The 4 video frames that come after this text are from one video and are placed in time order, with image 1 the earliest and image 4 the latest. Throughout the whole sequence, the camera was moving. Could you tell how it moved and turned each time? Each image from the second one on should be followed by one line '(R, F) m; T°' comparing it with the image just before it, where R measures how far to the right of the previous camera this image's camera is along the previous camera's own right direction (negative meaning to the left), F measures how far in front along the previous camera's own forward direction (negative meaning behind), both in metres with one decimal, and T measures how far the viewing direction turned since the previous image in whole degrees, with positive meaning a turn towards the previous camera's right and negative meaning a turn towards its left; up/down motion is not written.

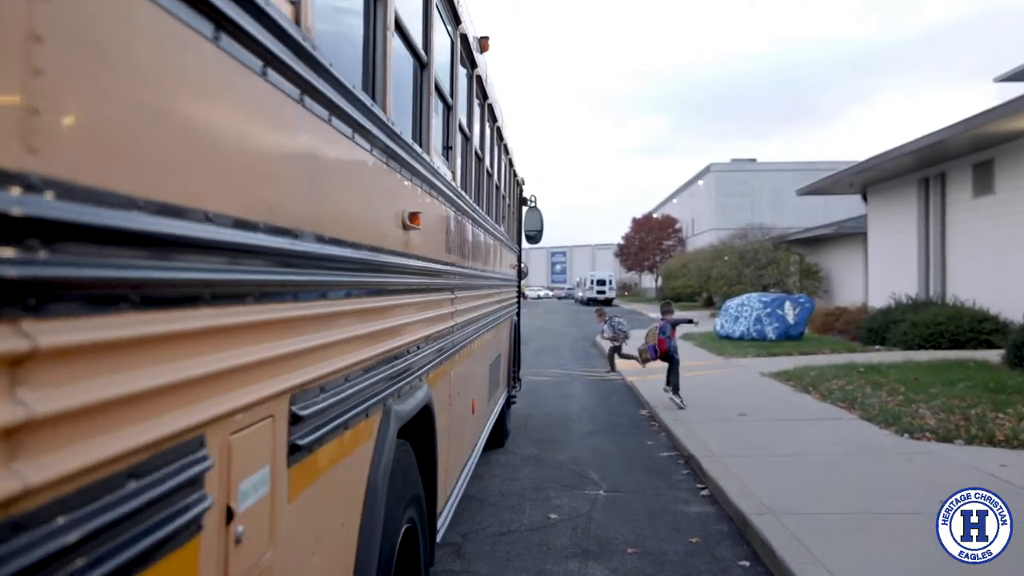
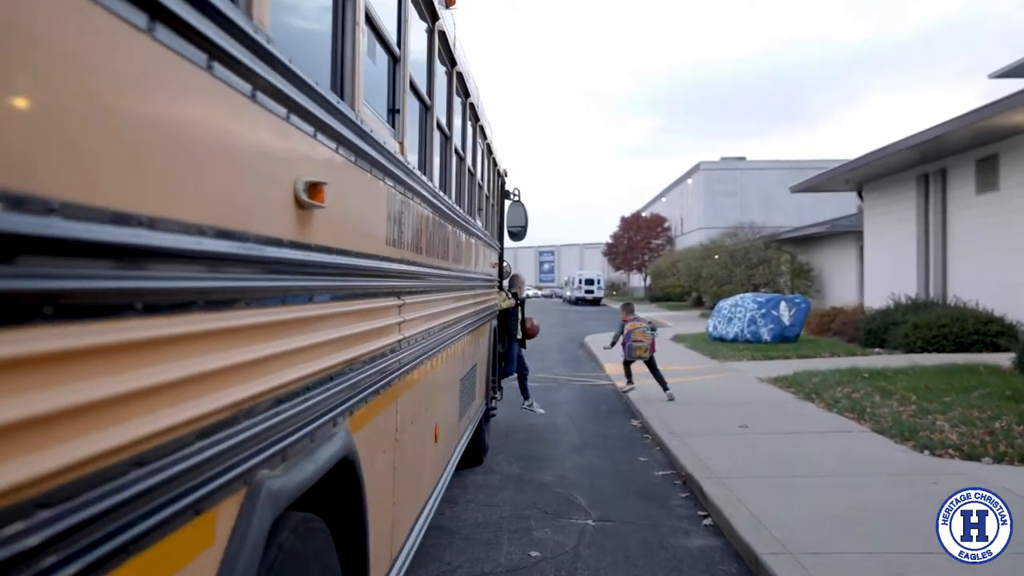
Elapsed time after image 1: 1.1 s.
(+0.1, +0.8) m; +1°
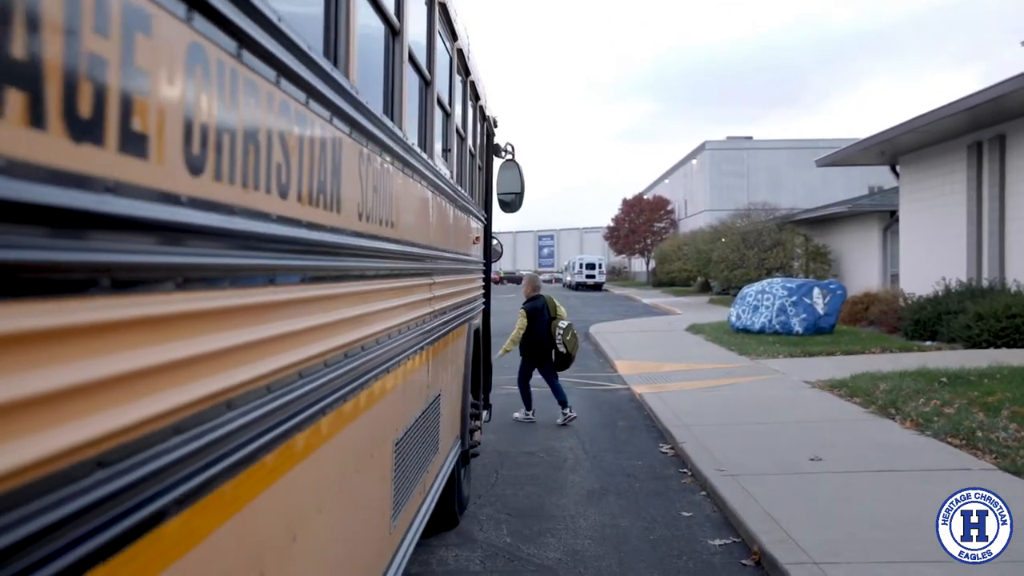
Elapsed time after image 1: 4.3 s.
(+0.1, +2.2) m; 0°
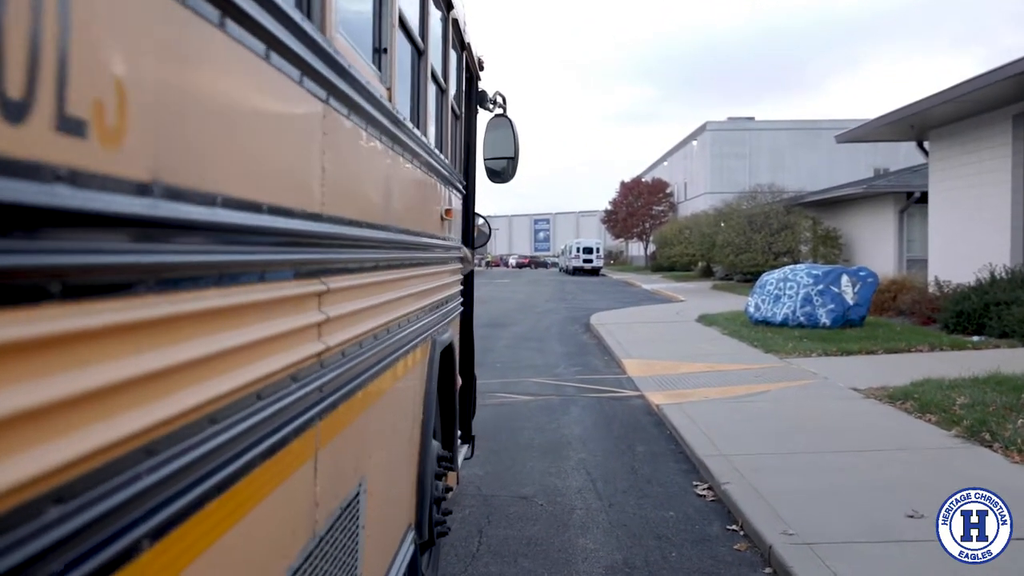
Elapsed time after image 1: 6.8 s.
(0.0, +1.7) m; 0°
